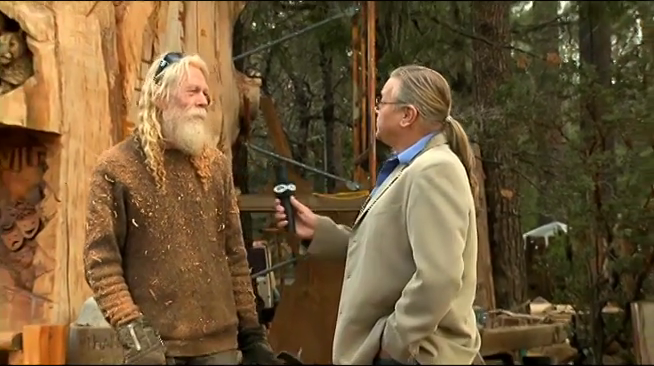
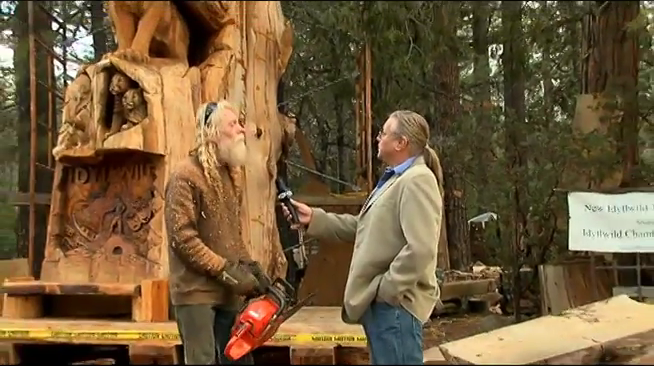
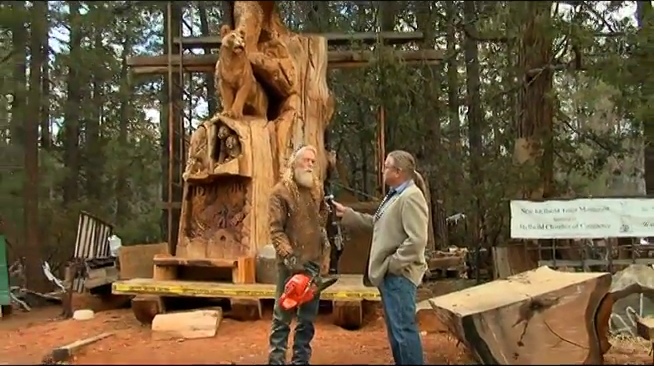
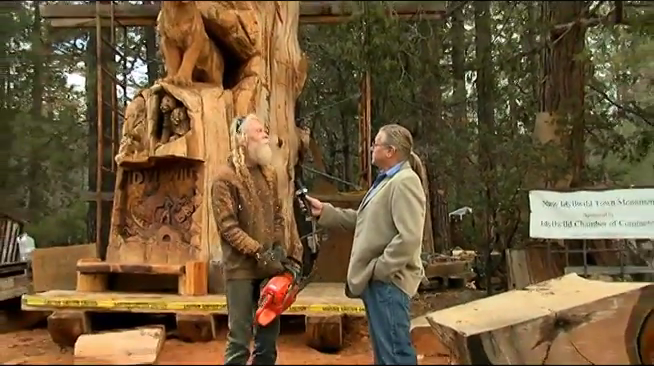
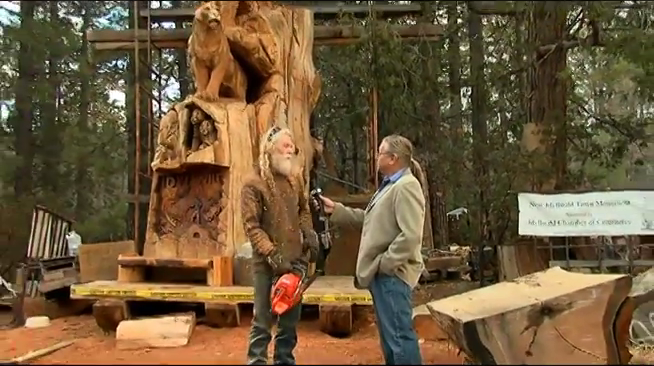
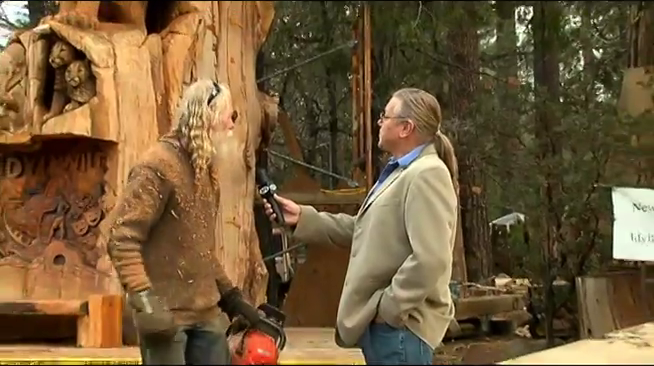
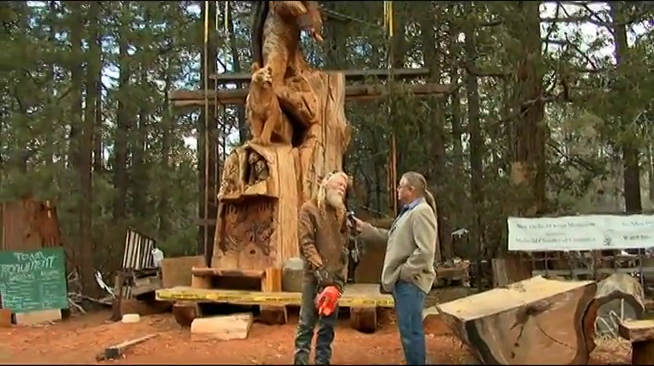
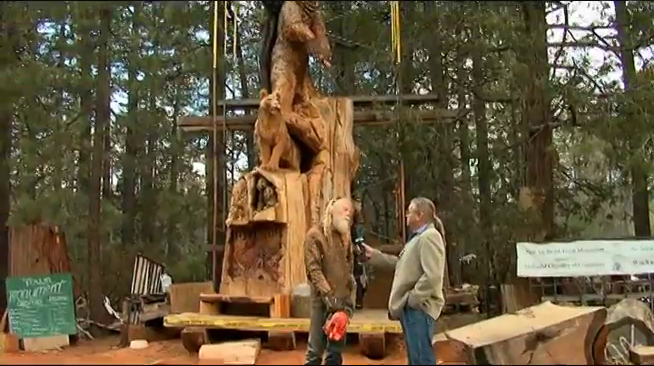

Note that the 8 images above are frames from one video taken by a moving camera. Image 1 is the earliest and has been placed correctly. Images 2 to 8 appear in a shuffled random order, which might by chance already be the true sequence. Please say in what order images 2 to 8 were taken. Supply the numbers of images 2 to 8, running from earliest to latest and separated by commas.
6, 2, 4, 5, 3, 7, 8
